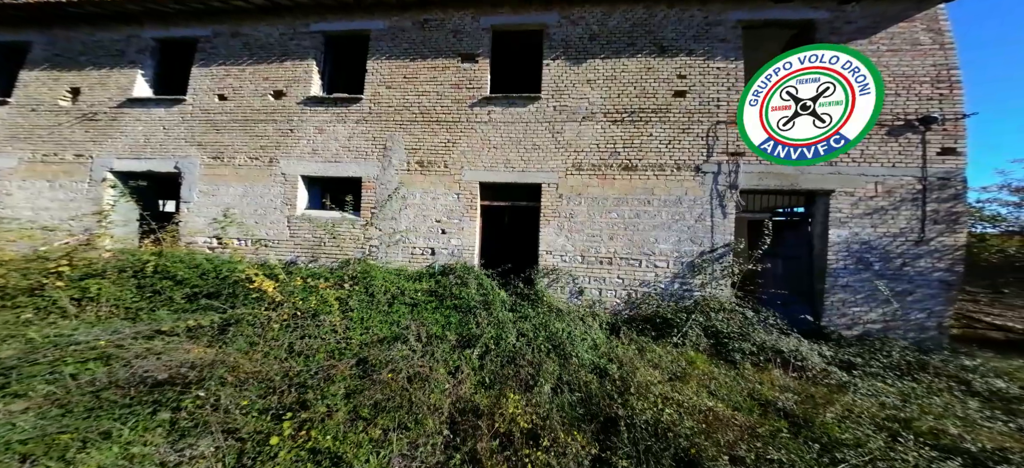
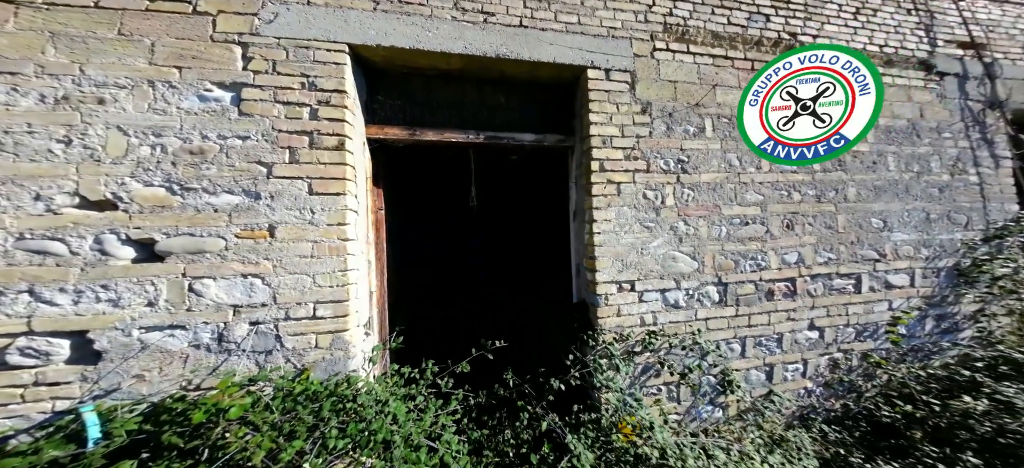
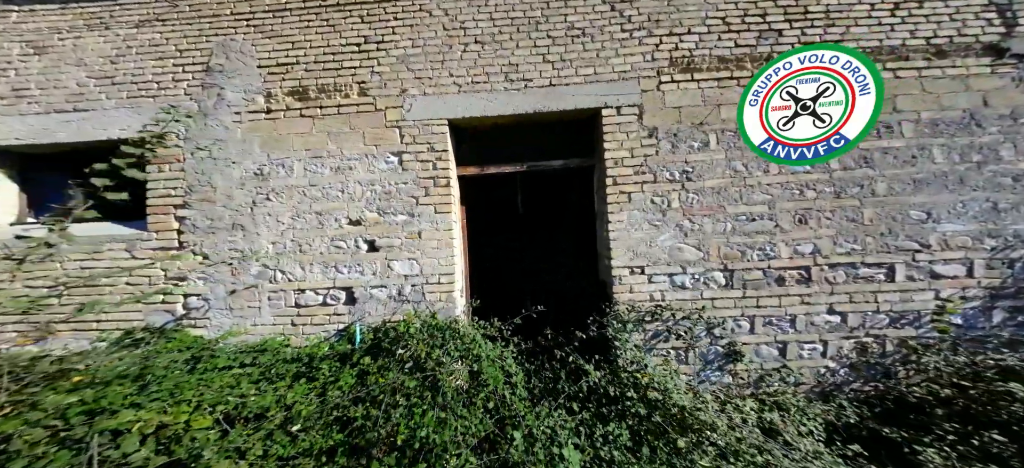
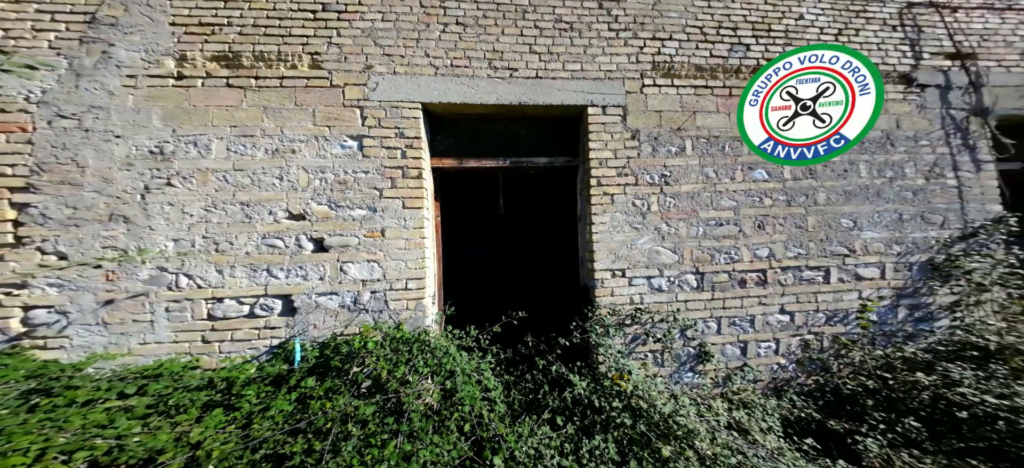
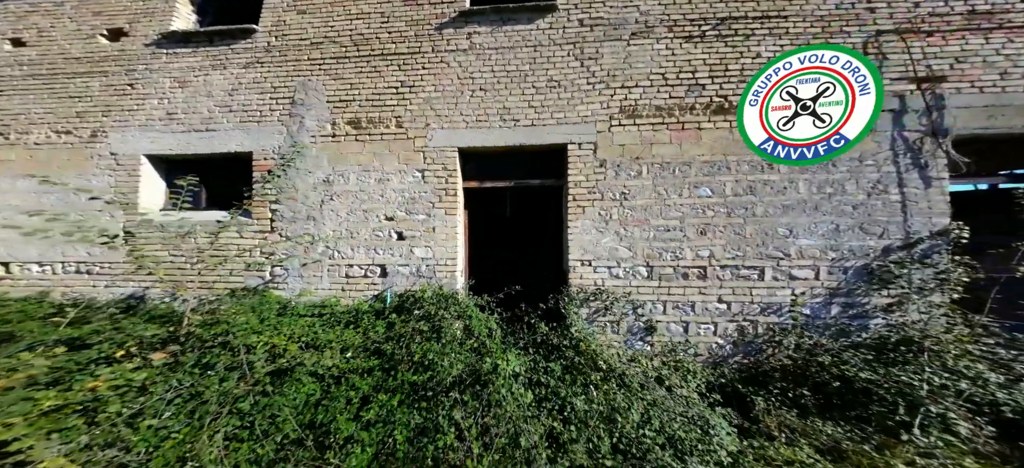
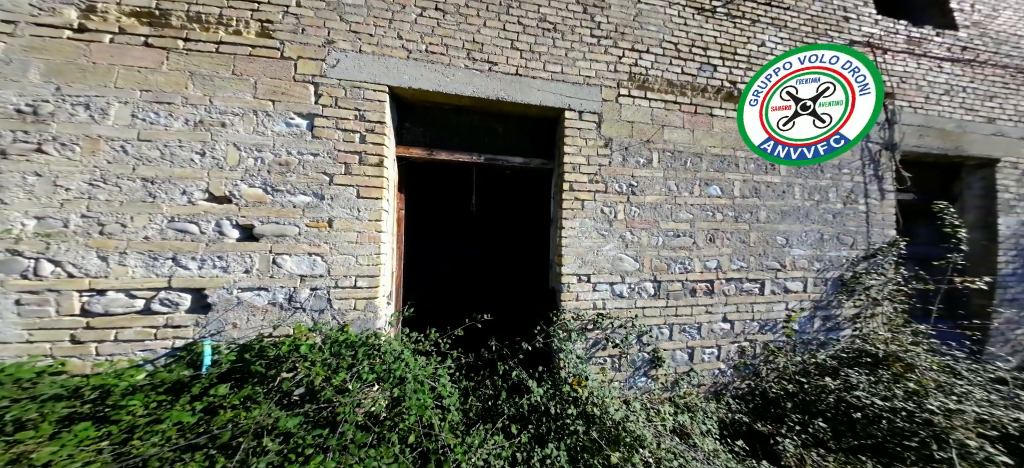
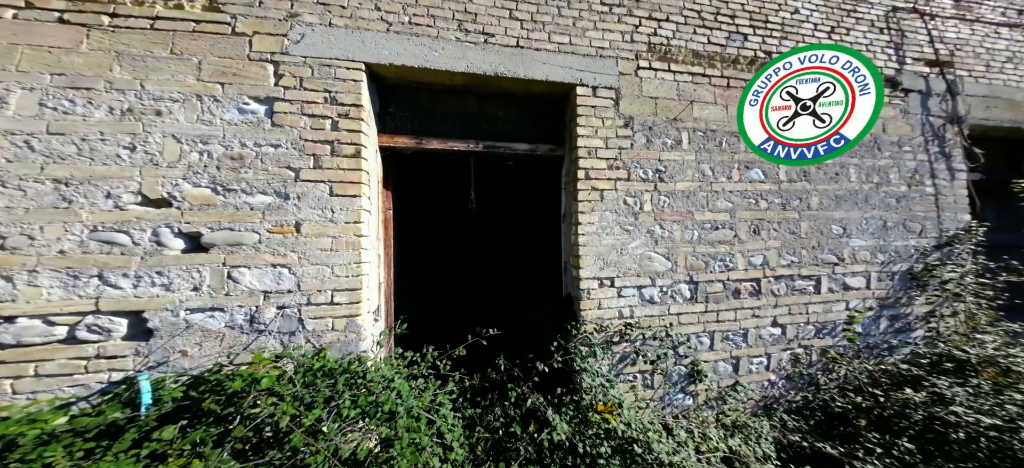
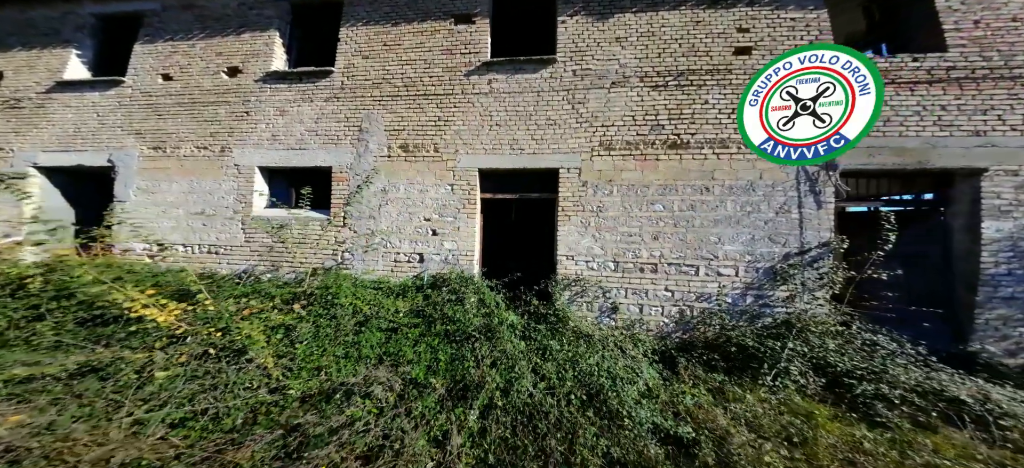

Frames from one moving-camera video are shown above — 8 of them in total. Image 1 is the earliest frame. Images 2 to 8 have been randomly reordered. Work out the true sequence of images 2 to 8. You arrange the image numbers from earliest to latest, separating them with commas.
8, 5, 3, 4, 6, 7, 2
